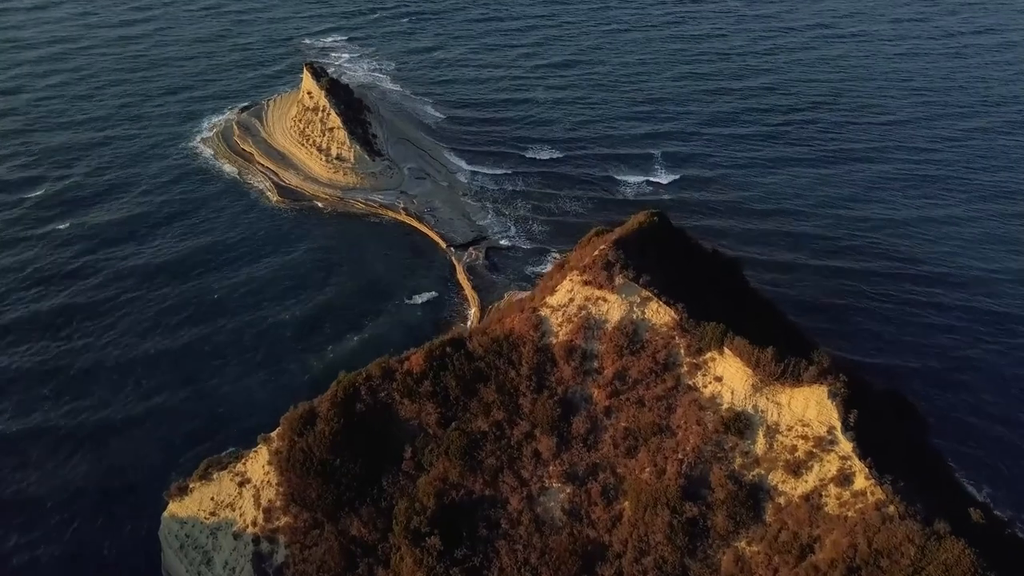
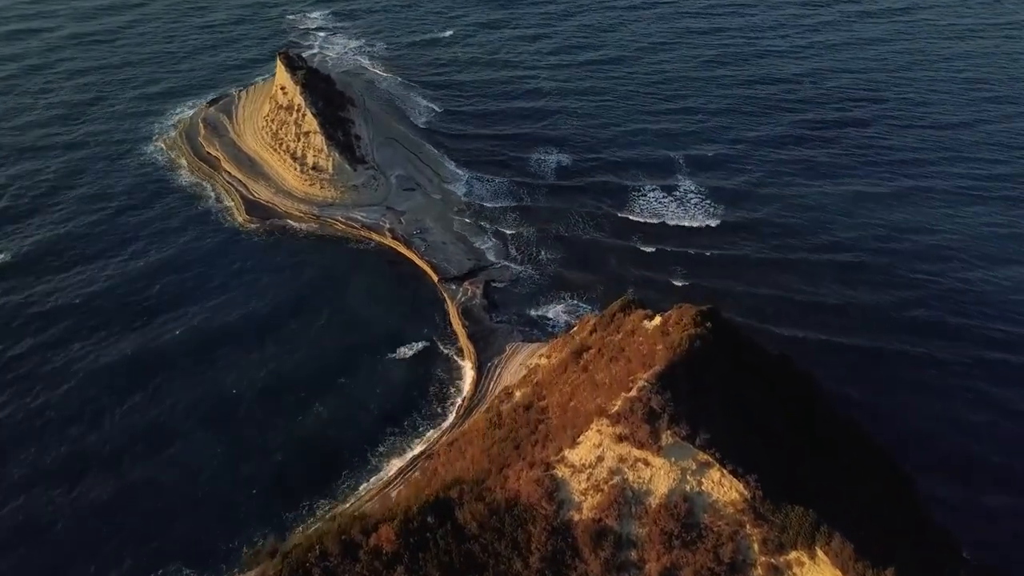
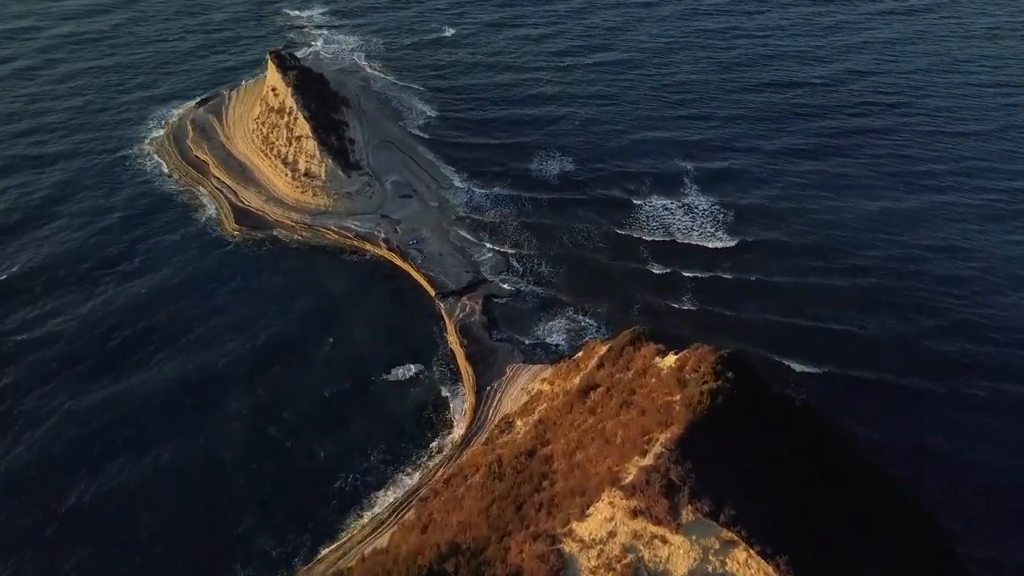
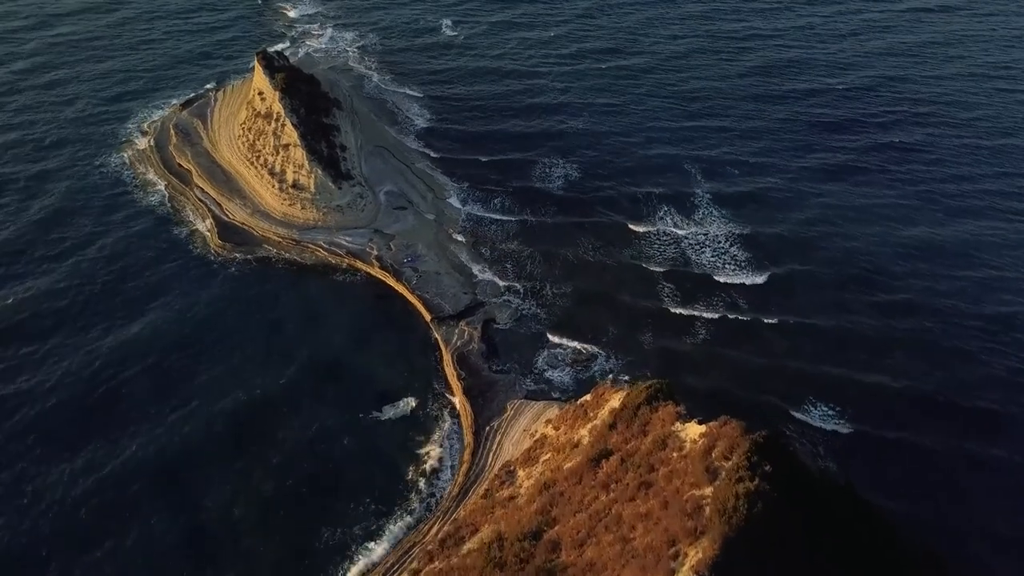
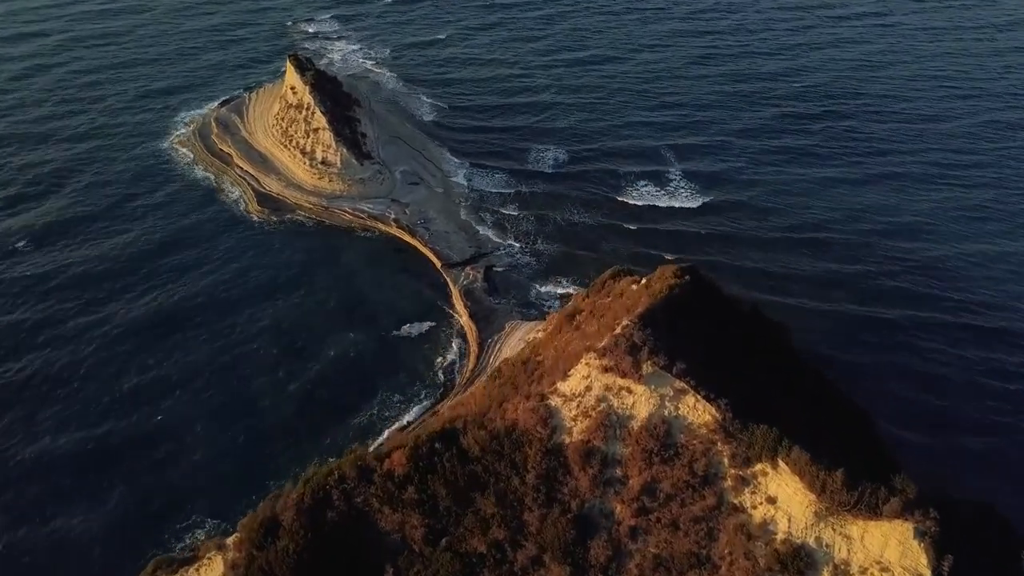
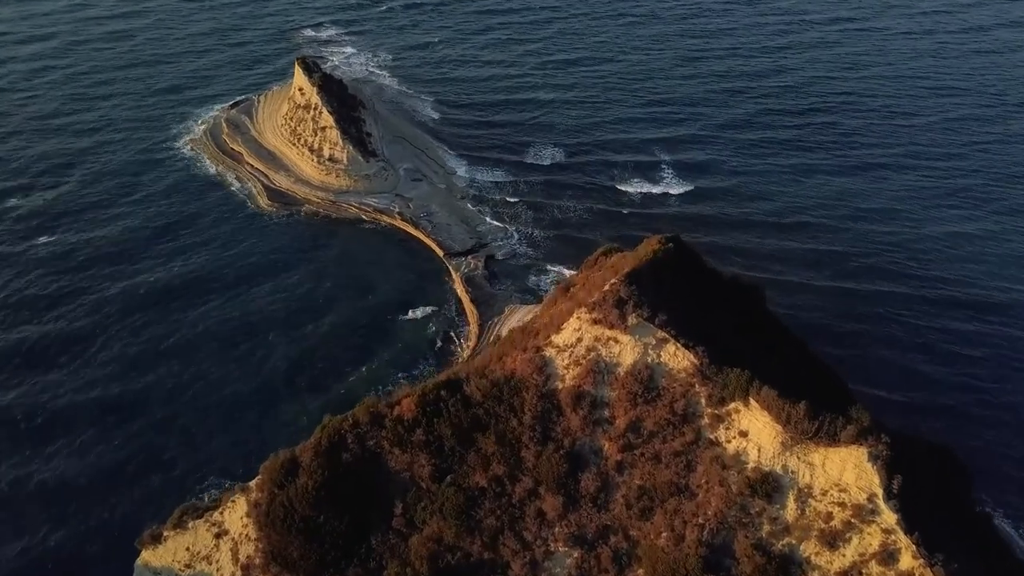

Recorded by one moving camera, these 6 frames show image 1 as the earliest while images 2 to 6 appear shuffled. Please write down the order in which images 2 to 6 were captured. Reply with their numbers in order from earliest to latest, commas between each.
6, 5, 2, 3, 4
